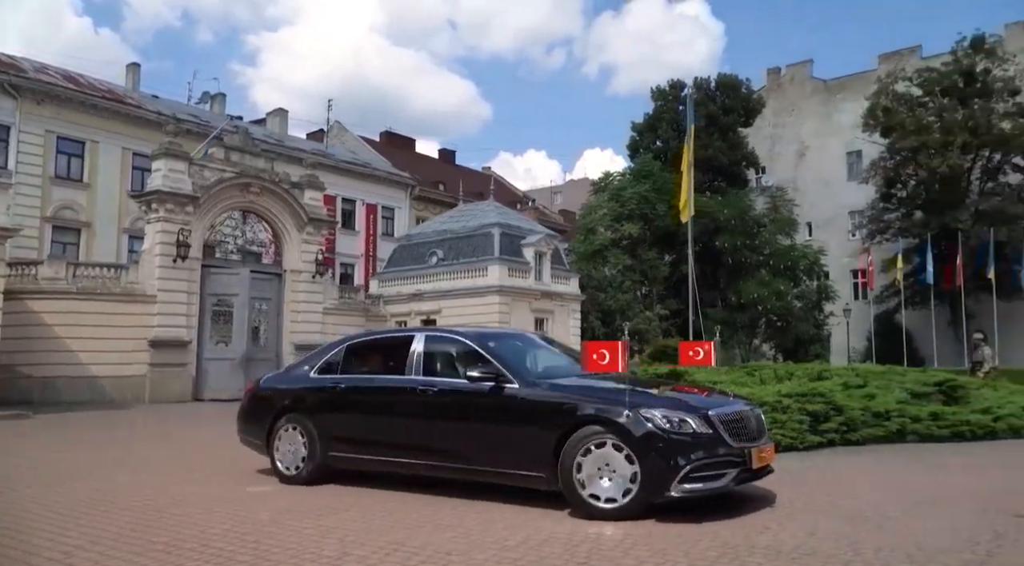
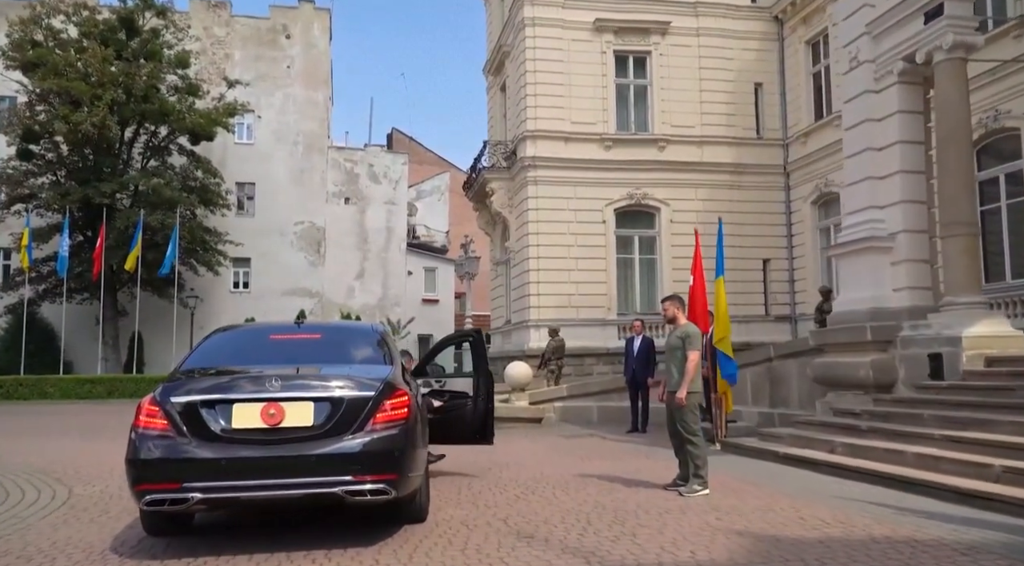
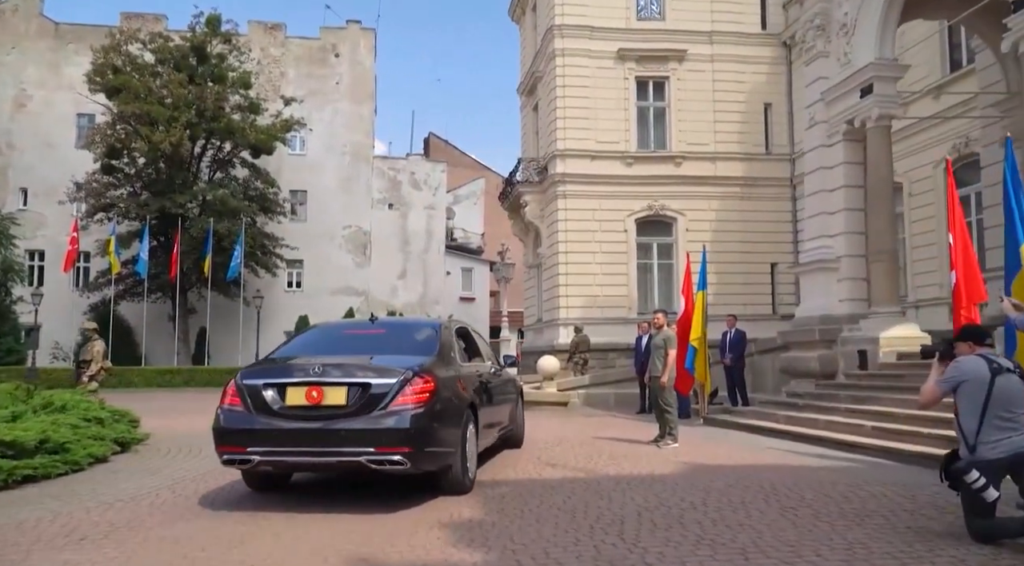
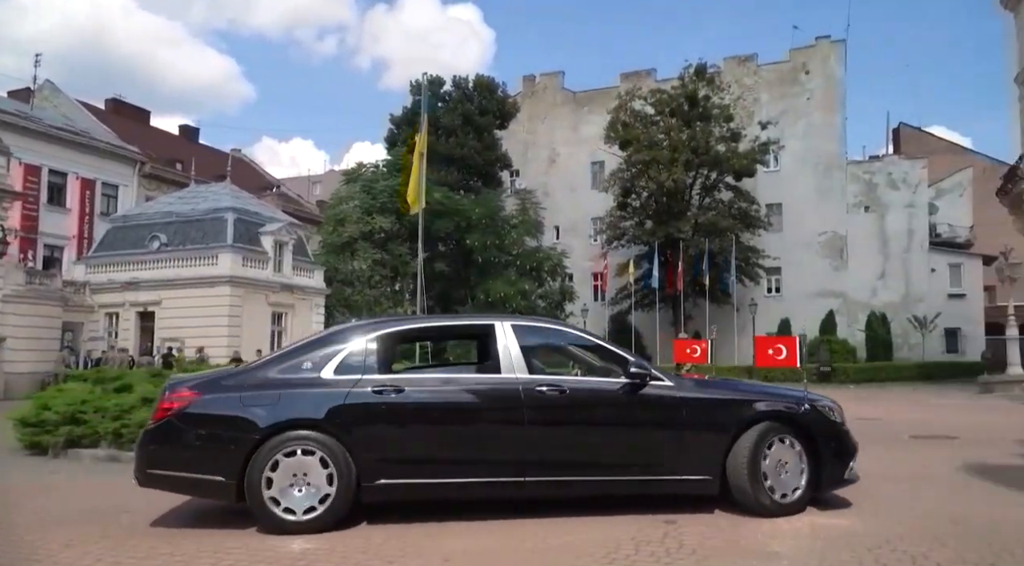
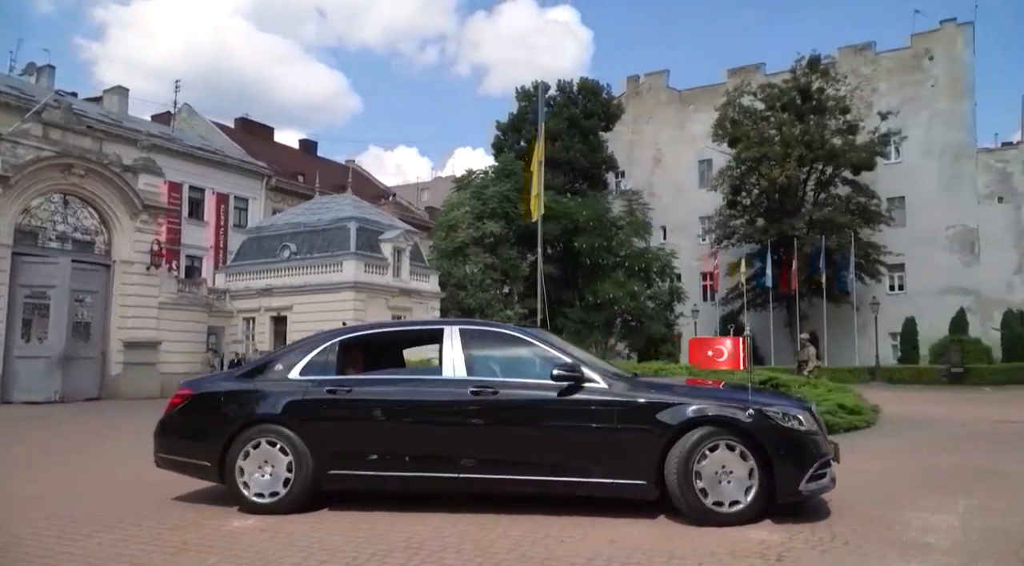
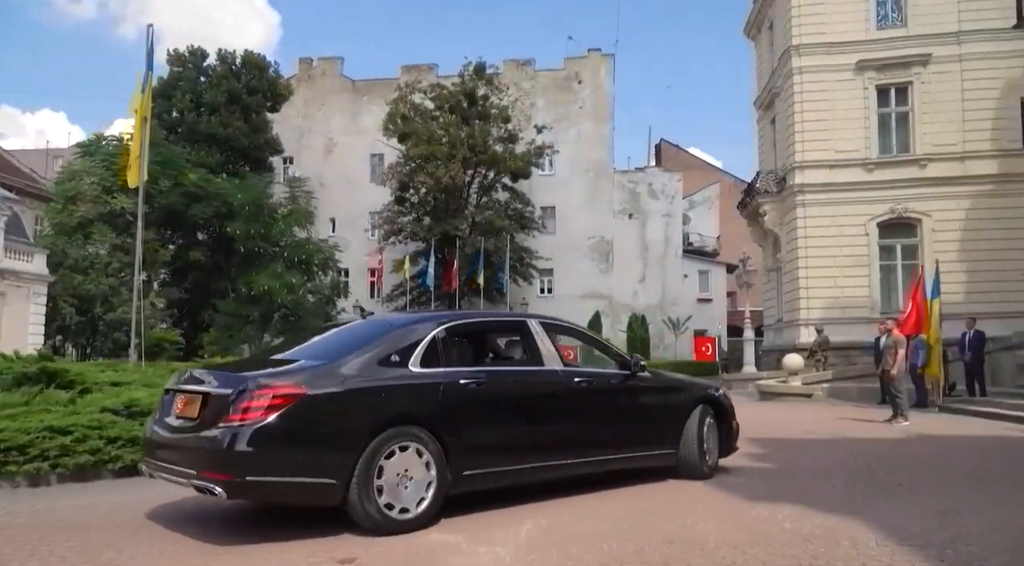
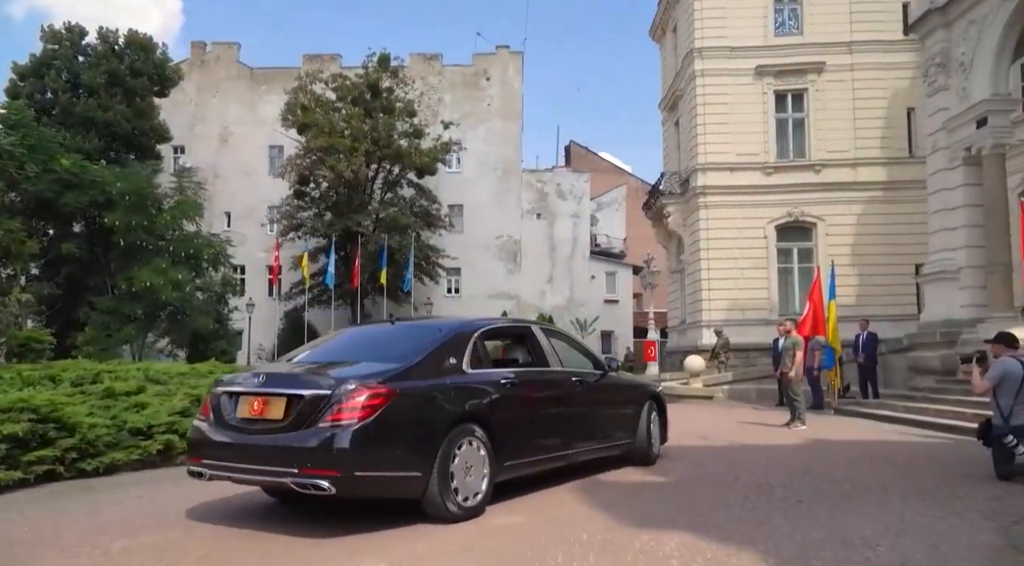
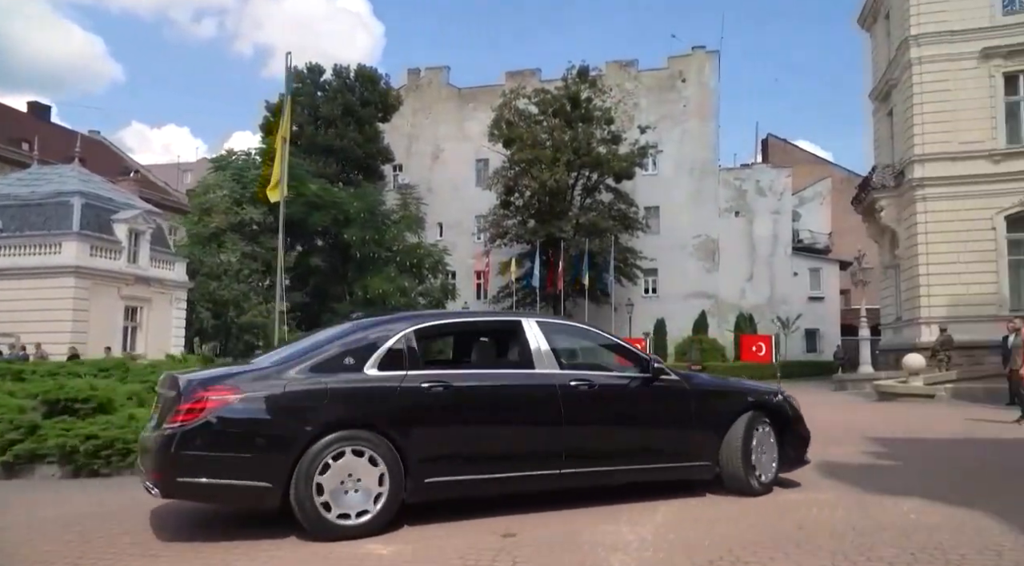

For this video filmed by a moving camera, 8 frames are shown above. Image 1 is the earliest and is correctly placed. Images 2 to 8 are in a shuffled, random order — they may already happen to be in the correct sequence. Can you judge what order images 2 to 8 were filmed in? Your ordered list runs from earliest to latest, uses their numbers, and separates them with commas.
5, 4, 8, 6, 7, 3, 2
